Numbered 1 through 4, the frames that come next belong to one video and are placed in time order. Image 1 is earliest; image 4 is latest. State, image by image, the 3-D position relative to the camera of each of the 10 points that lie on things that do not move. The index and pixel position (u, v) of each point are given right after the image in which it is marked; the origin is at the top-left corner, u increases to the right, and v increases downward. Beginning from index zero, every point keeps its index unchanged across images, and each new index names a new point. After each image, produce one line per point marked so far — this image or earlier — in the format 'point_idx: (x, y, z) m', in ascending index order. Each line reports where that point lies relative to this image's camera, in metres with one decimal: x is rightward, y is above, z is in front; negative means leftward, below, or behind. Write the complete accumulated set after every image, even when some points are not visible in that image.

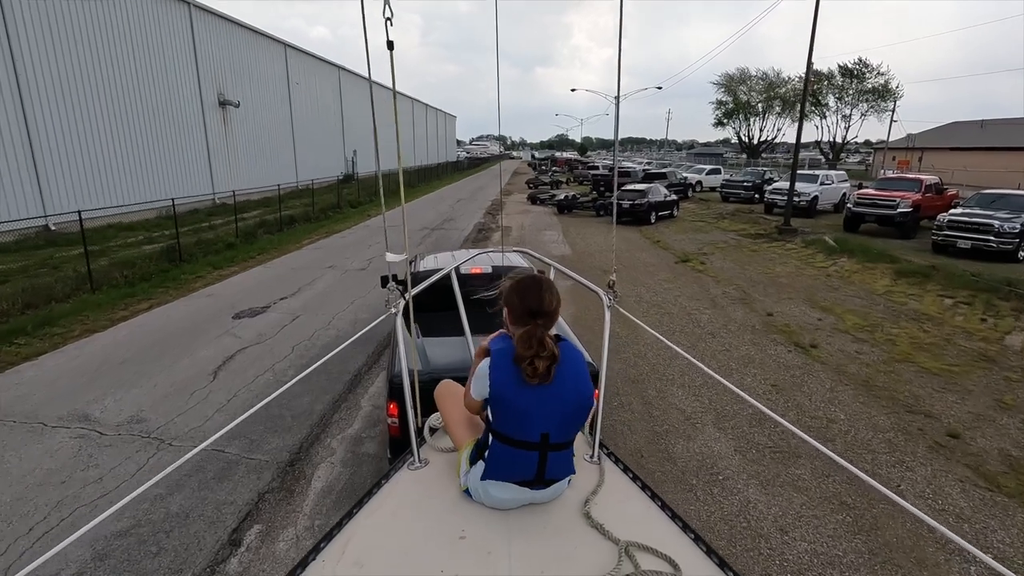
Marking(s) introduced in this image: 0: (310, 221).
0: (-6.6, +2.2, +17.4) m
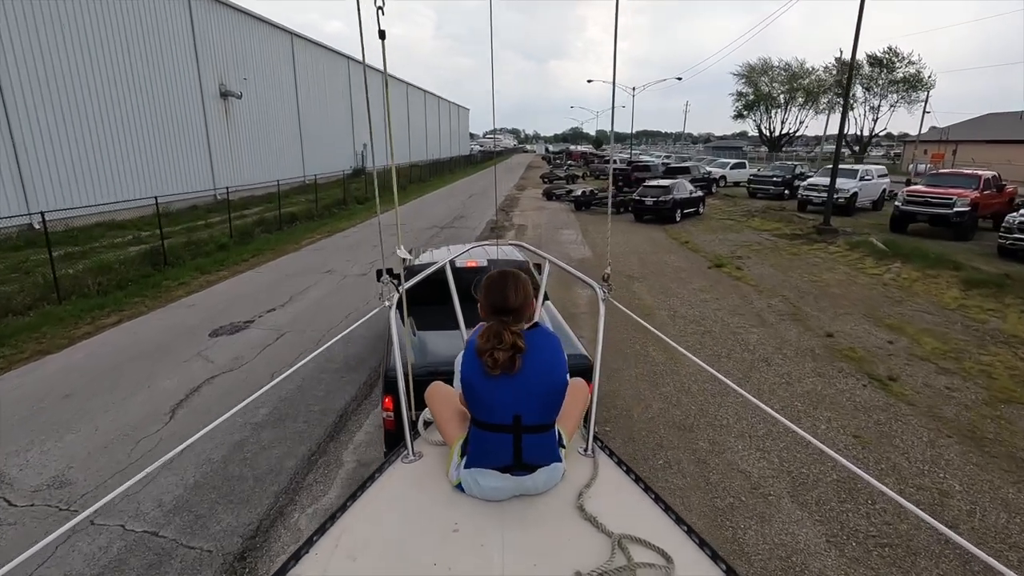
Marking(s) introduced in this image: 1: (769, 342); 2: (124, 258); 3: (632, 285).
0: (-6.1, +2.1, +16.4) m
1: (+3.3, -0.7, +6.9) m
2: (-7.3, +0.5, +10.1) m
3: (+2.2, +0.1, +10.0) m
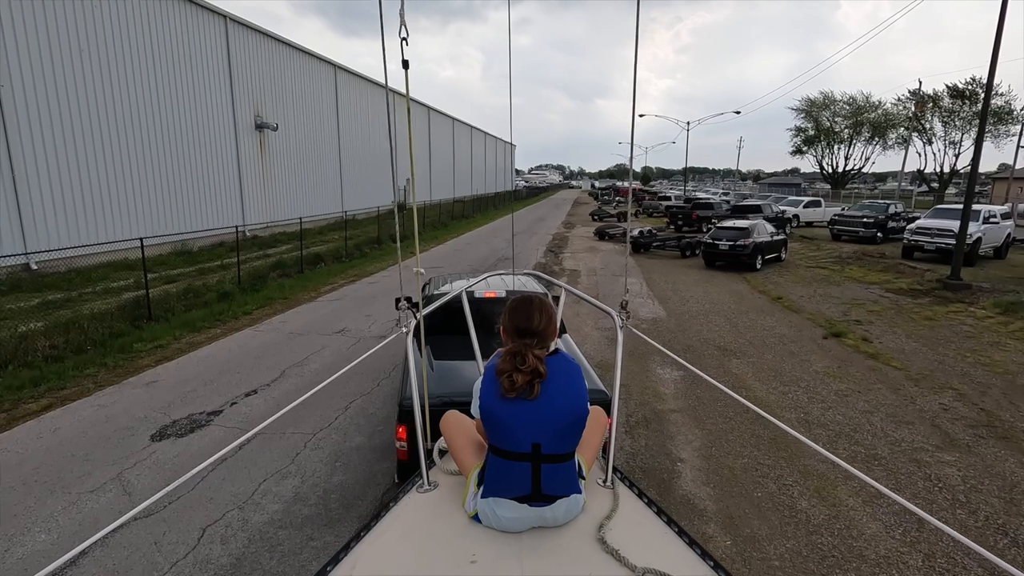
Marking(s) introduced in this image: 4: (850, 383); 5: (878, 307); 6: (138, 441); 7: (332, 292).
0: (-4.7, +0.8, +14.7) m
1: (+3.9, -1.6, +4.4) m
2: (-6.5, -0.4, +8.4) m
3: (+3.0, -1.0, +7.5) m
4: (+4.2, -1.2, +6.5) m
5: (+7.1, -0.4, +10.4) m
6: (-3.4, -1.4, +5.0) m
7: (-3.8, -0.1, +11.3) m
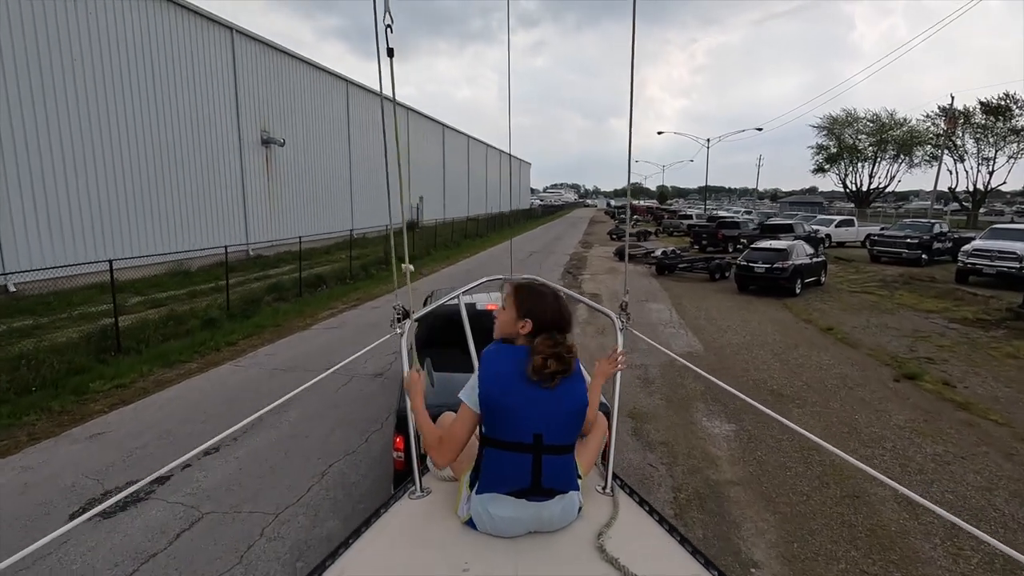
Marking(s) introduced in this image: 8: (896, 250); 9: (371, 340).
0: (-4.3, +0.2, +13.7) m
1: (+4.0, -1.9, +3.1) m
2: (-6.3, -0.8, +7.5) m
3: (+3.2, -1.4, +6.3) m
4: (+4.3, -1.6, +5.3) m
5: (+7.4, -0.9, +9.1) m
6: (-3.3, -1.7, +3.9) m
7: (-3.5, -0.6, +10.3) m
8: (+13.4, +1.3, +18.8) m
9: (-2.3, -0.9, +8.8) m
